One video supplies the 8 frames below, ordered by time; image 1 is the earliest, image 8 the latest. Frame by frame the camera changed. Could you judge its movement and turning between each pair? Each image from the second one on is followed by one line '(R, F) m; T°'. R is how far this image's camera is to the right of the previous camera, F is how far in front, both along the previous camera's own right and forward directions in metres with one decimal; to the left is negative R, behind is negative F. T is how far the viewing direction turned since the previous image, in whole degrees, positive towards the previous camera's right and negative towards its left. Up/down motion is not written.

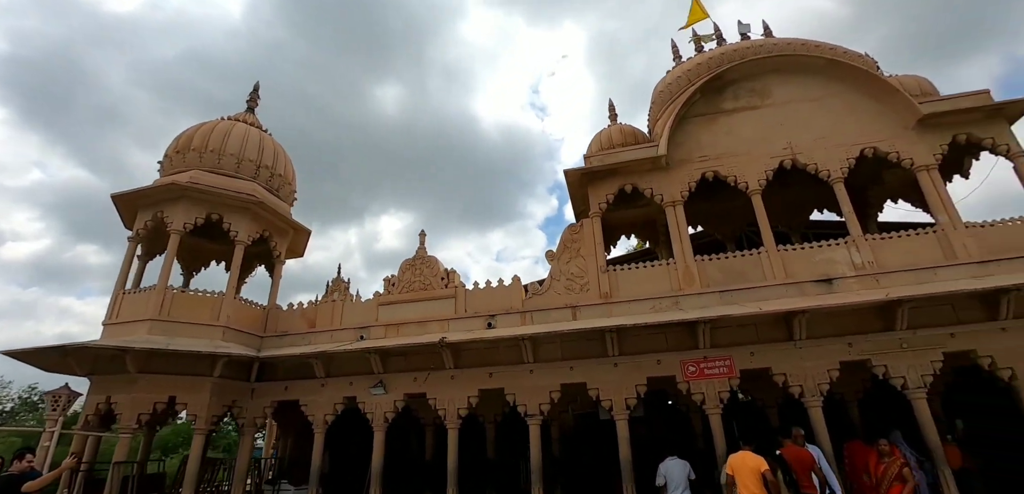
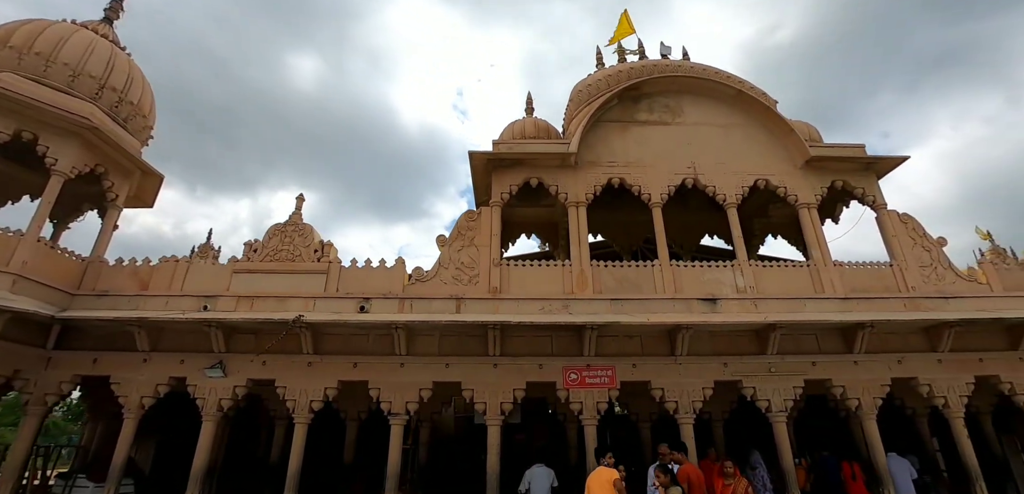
(+0.3, +0.7) m; +11°
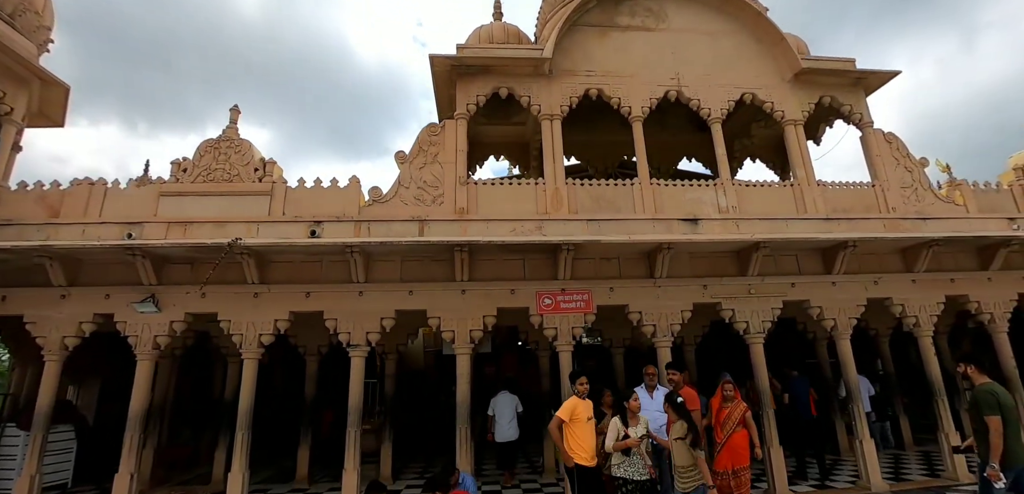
(0.0, +0.7) m; +4°
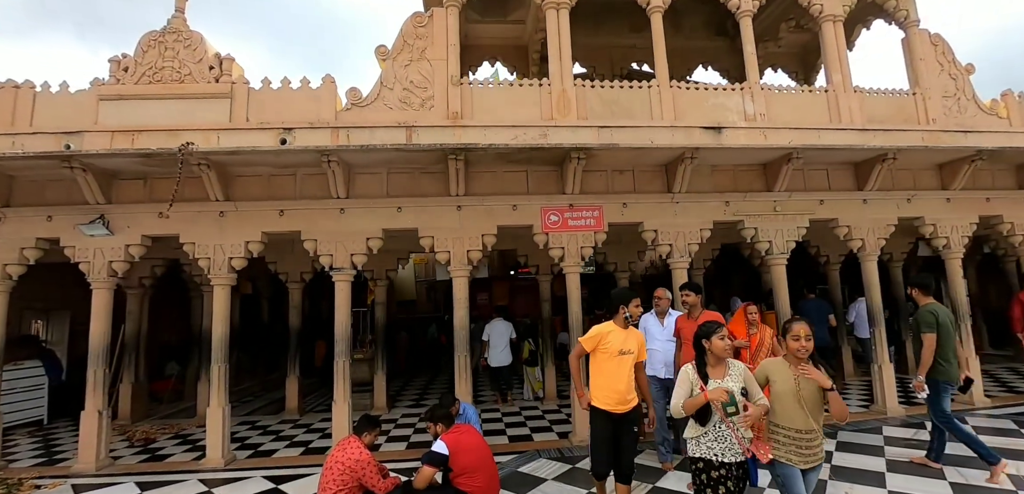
(-0.2, +0.8) m; +1°
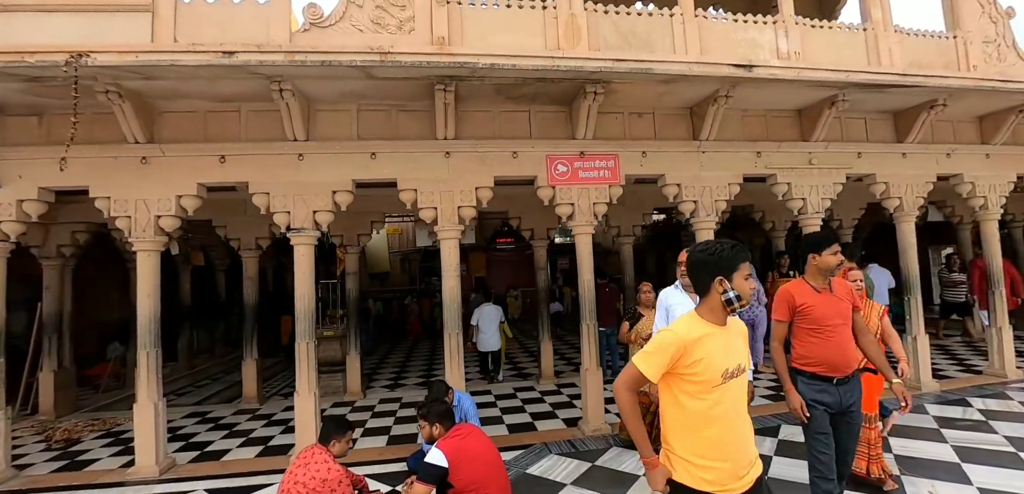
(-0.3, +1.0) m; +3°
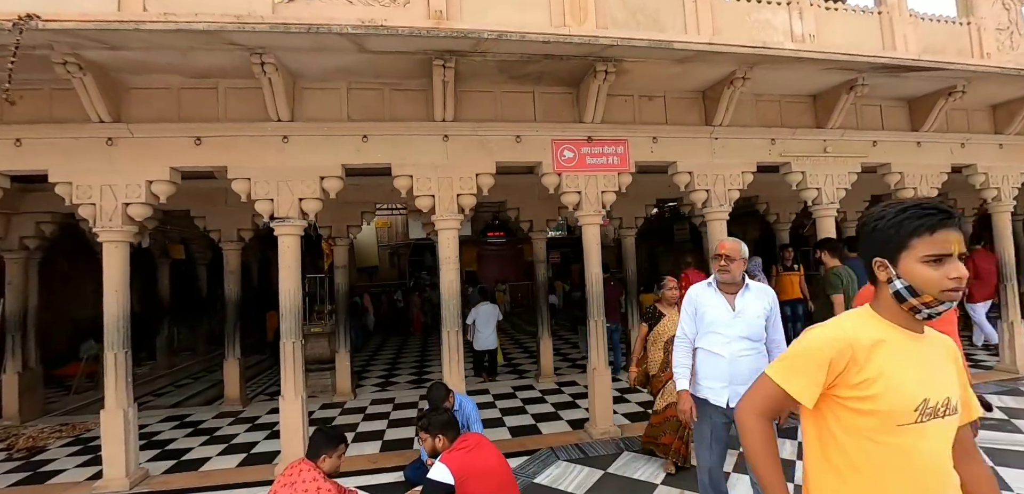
(-0.1, +0.3) m; +1°
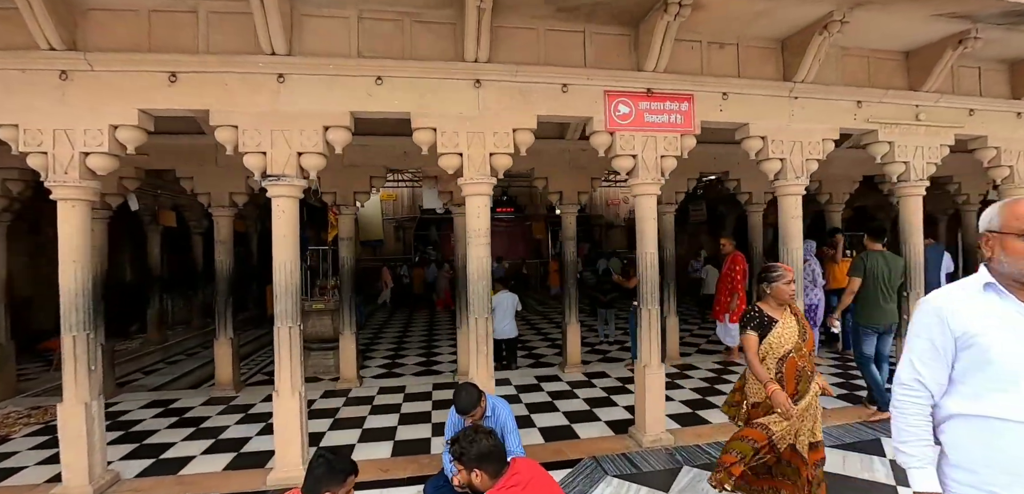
(-0.3, +0.8) m; 0°
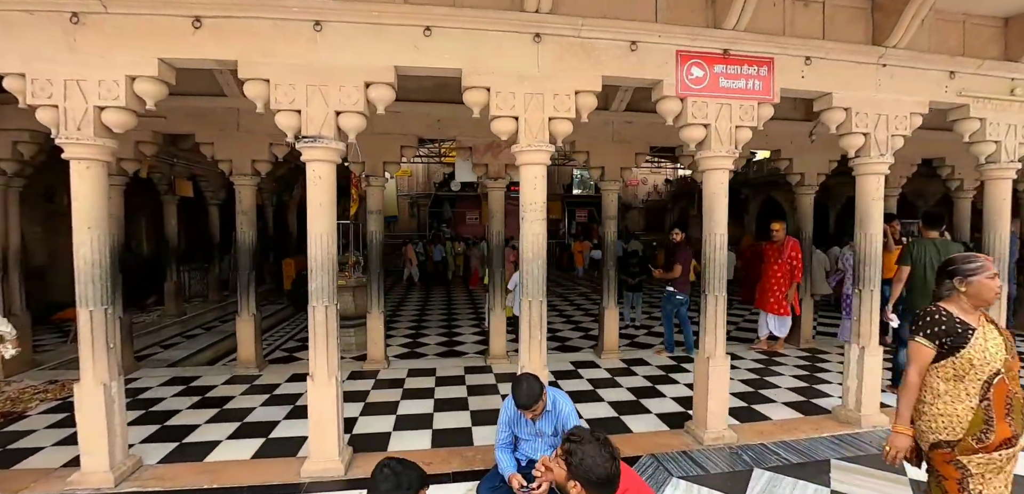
(-0.3, +0.4) m; -1°
